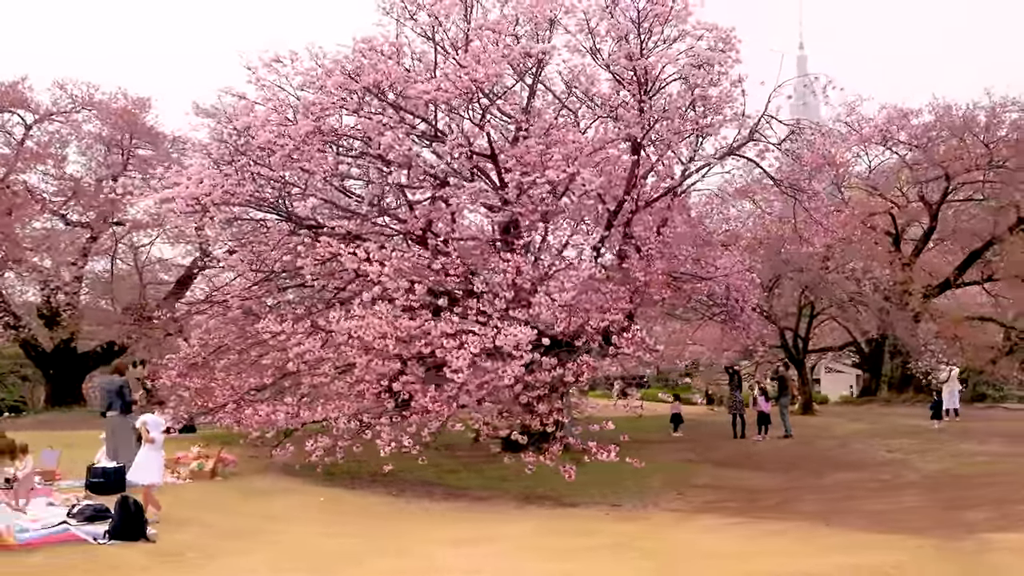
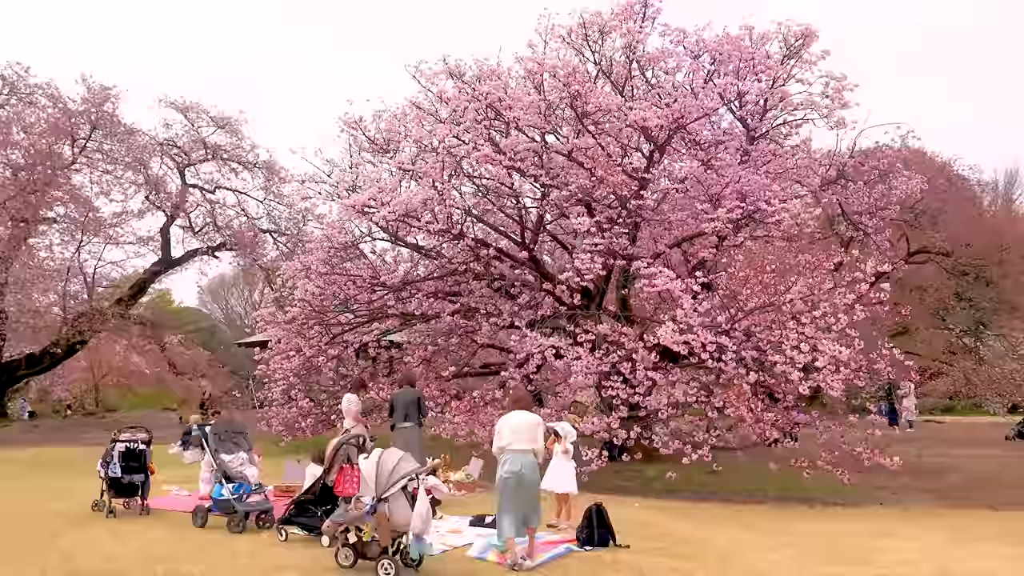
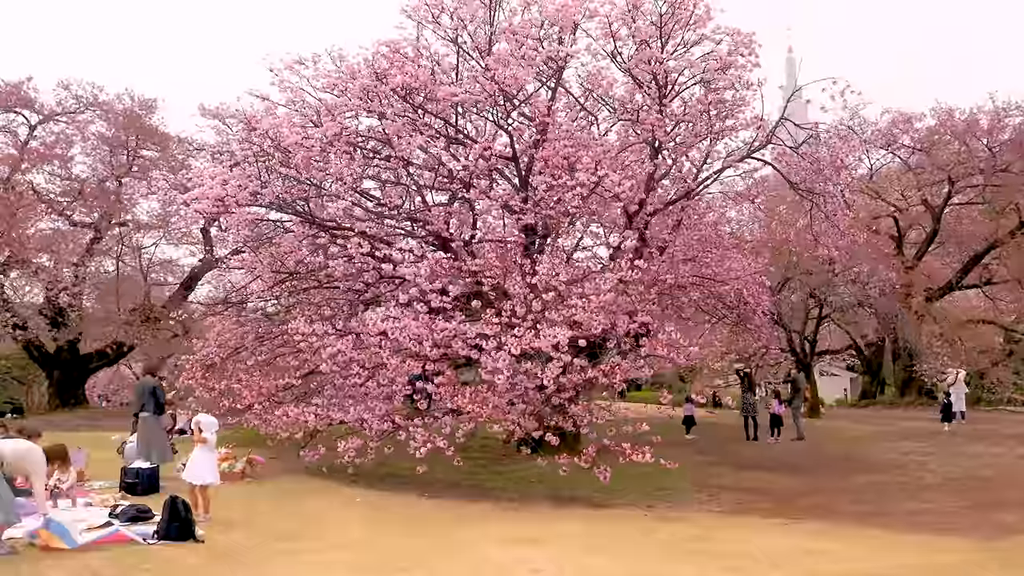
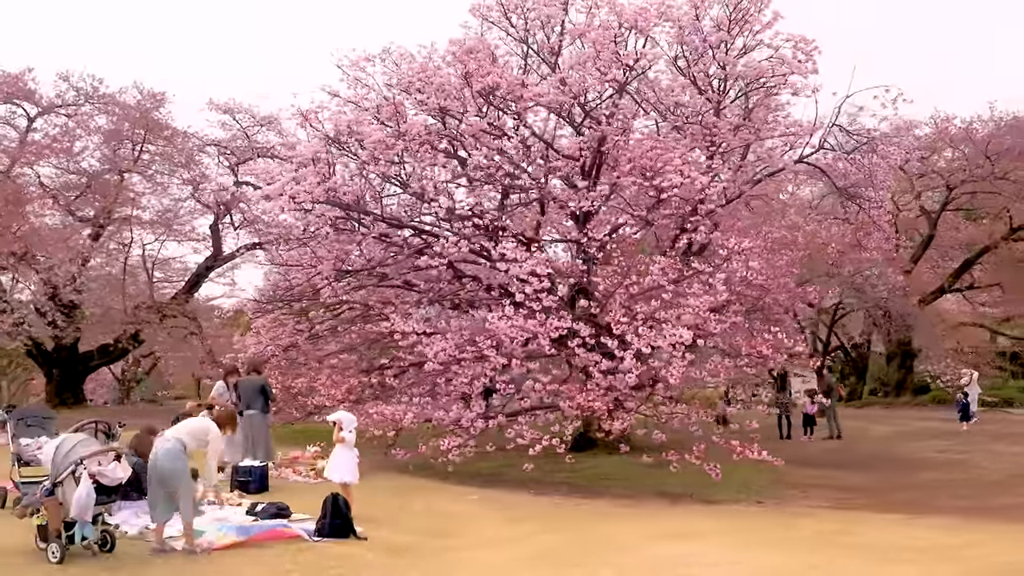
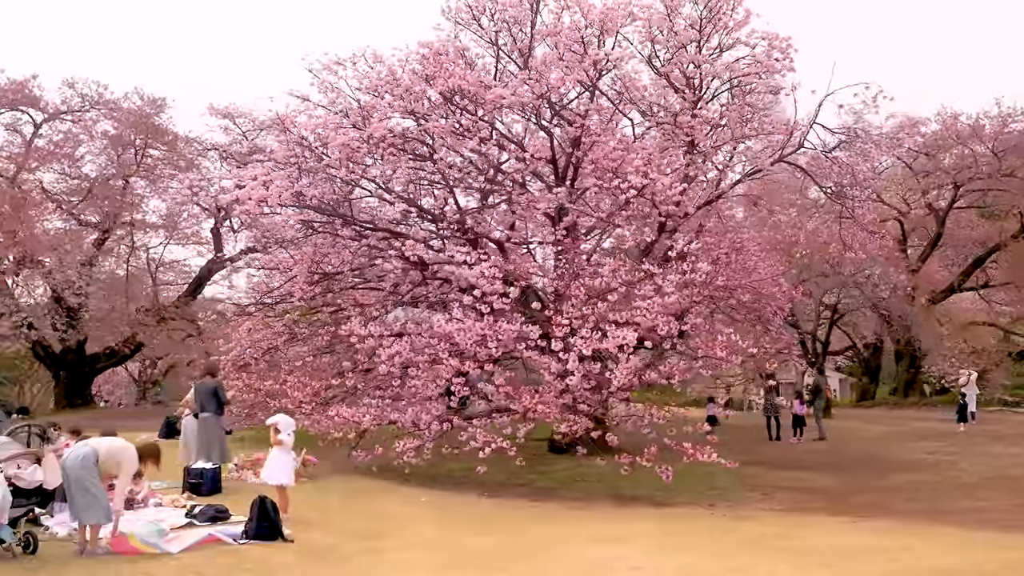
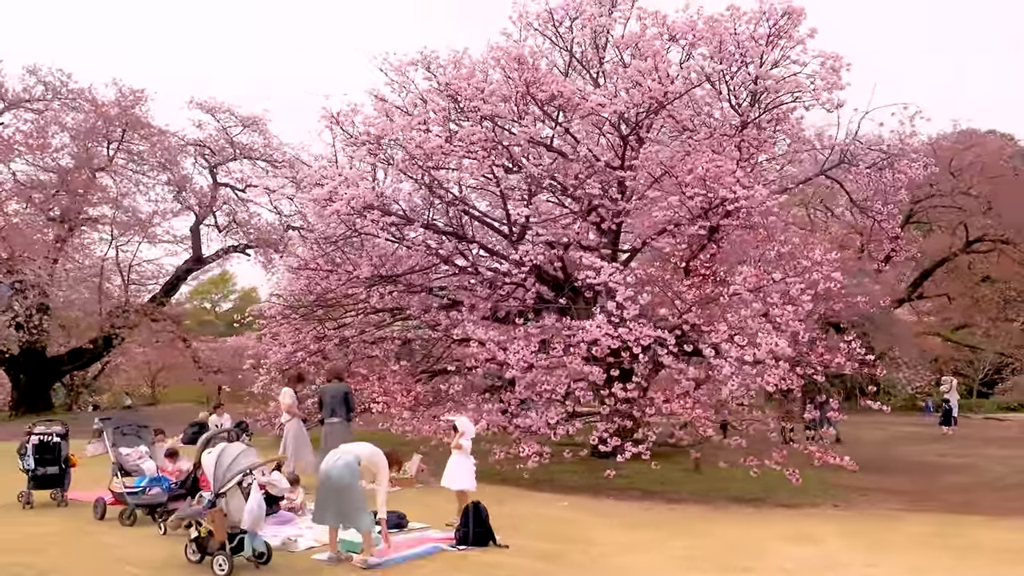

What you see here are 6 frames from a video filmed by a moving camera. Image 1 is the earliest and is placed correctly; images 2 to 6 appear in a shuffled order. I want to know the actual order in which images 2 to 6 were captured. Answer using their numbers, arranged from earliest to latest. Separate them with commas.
3, 5, 4, 6, 2
